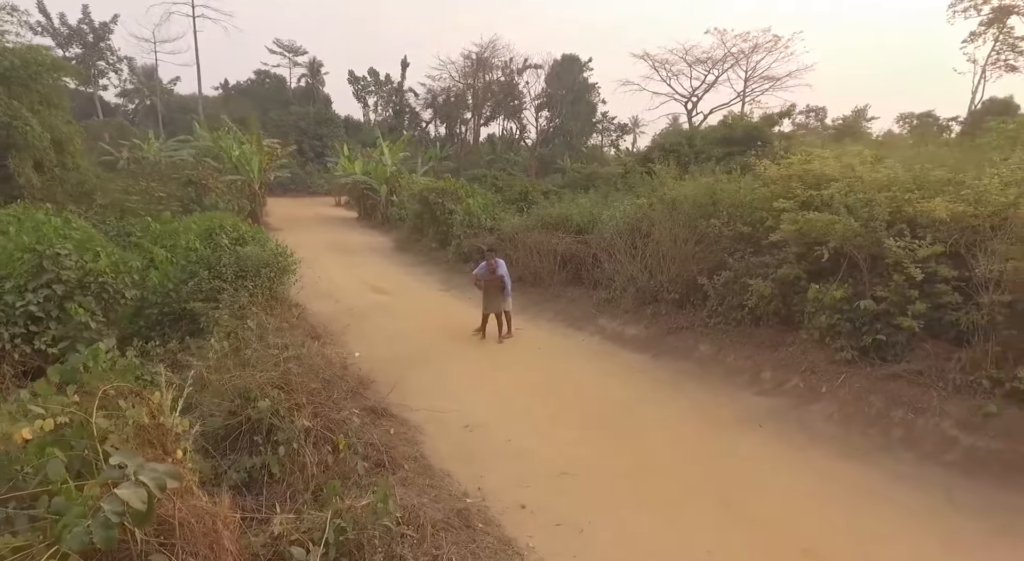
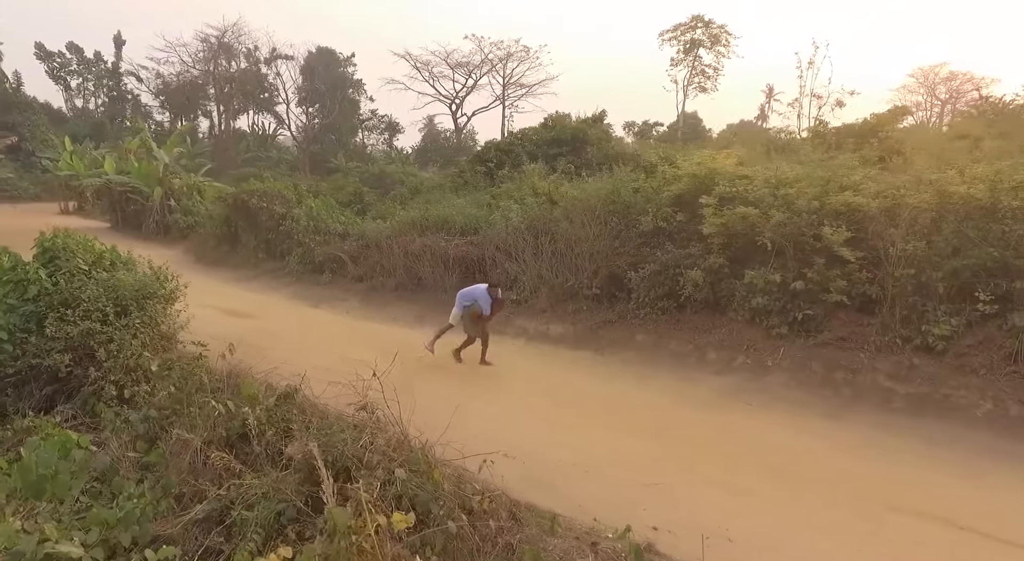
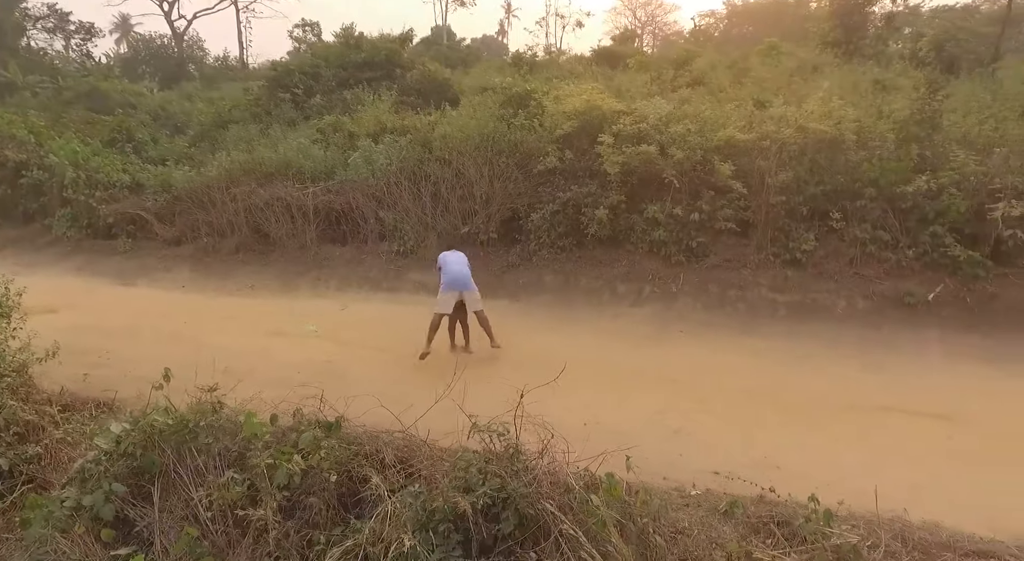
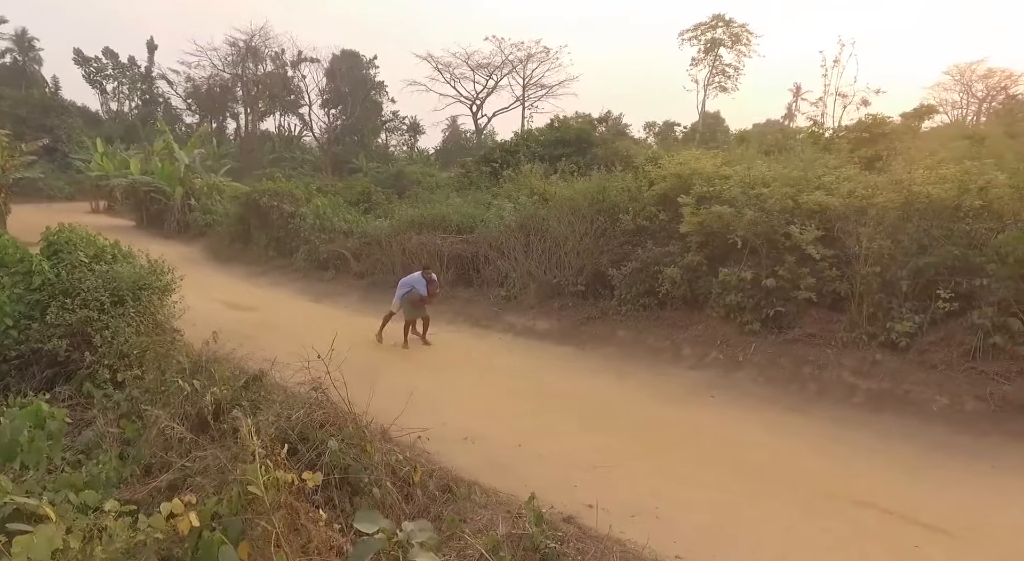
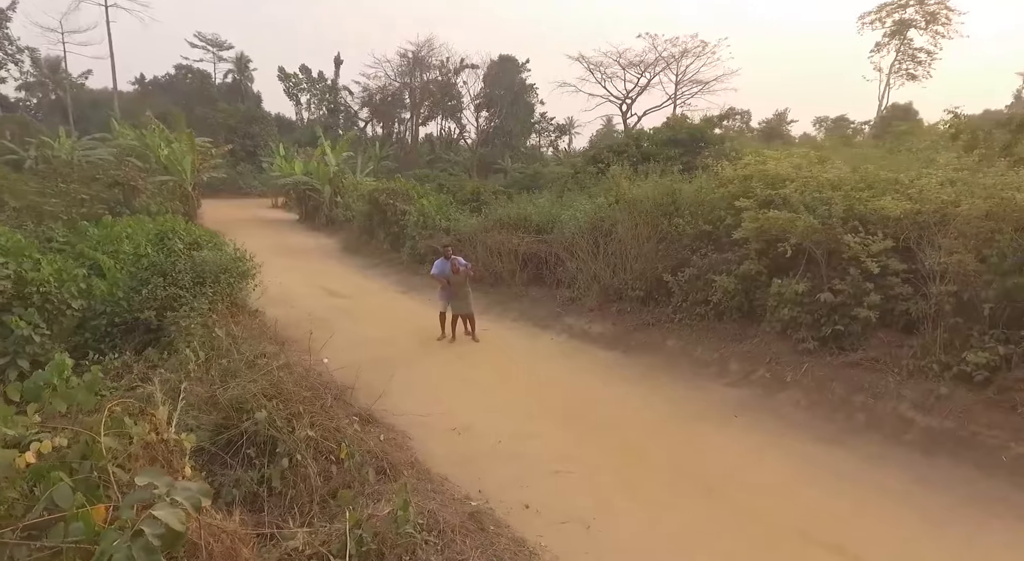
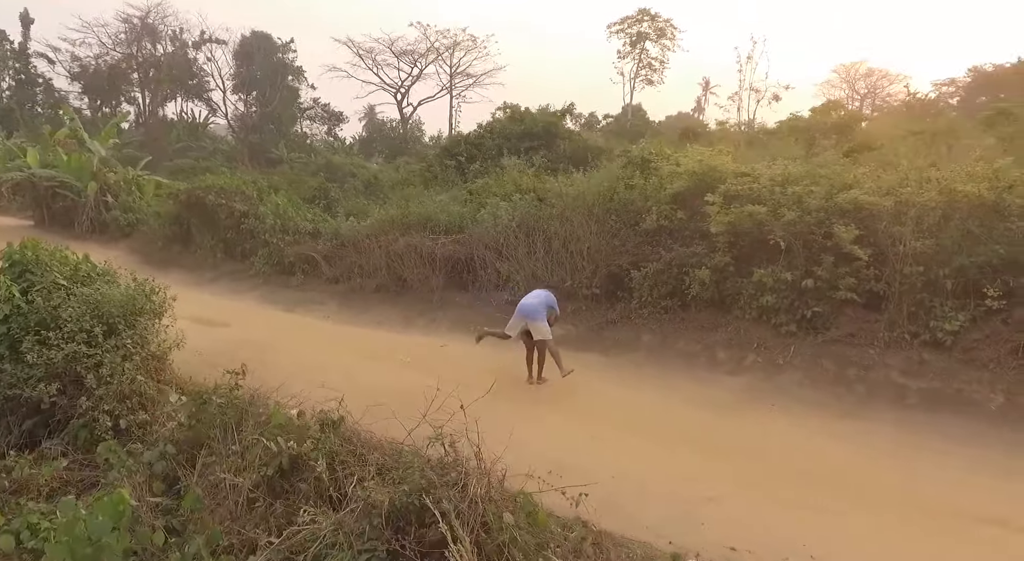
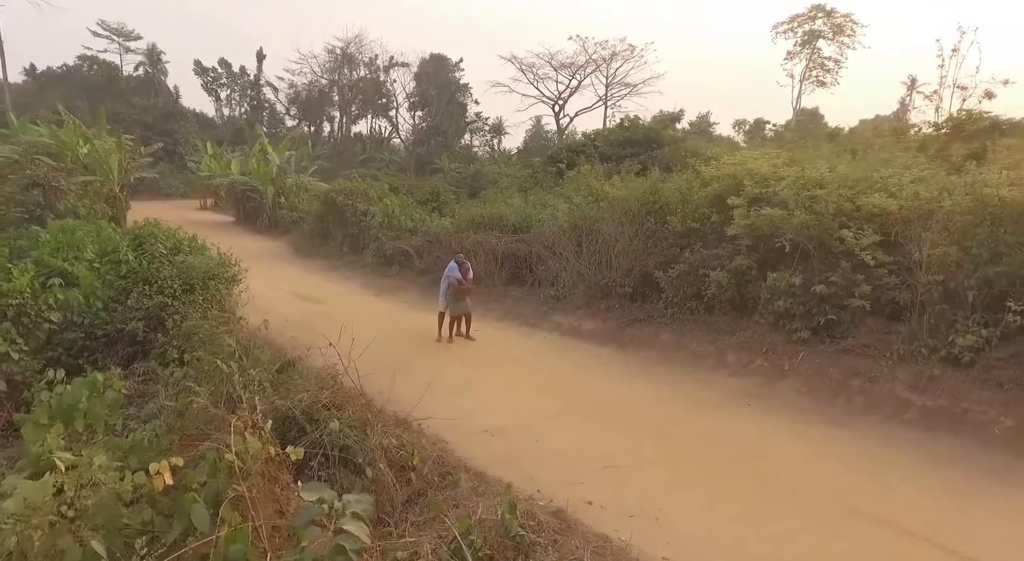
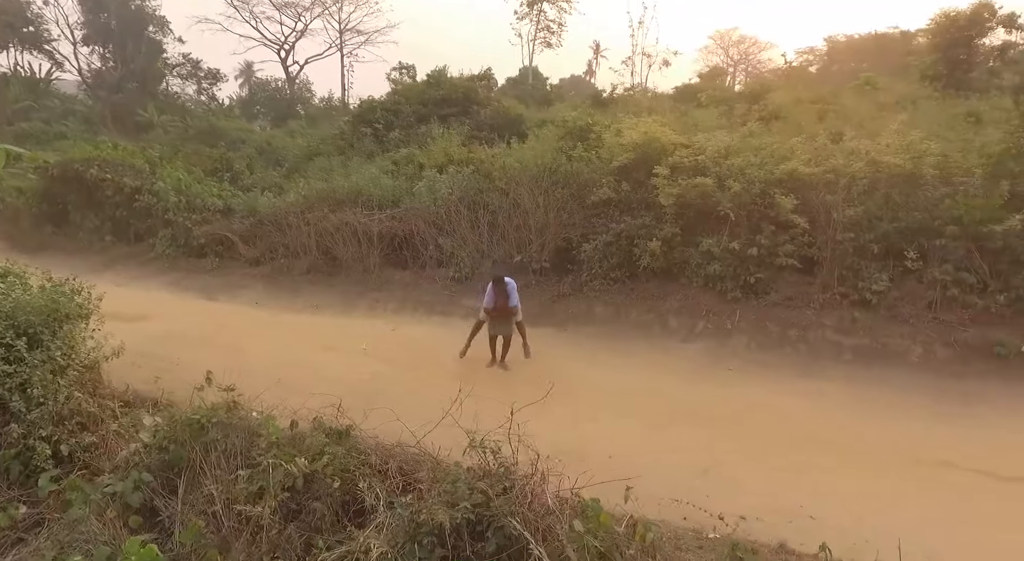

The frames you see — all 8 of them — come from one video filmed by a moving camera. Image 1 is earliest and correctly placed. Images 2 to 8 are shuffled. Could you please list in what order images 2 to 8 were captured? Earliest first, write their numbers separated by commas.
5, 7, 4, 2, 6, 8, 3
